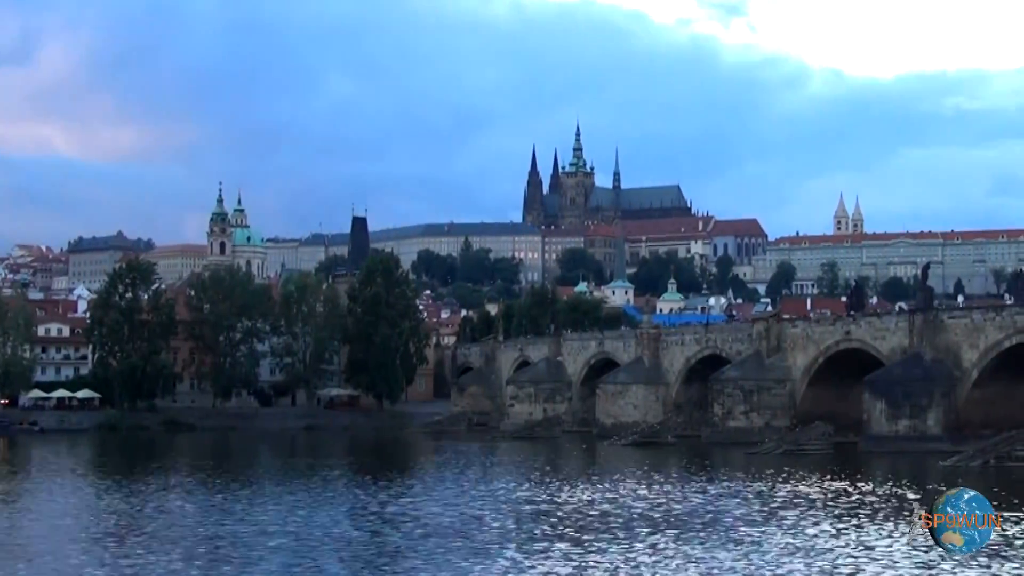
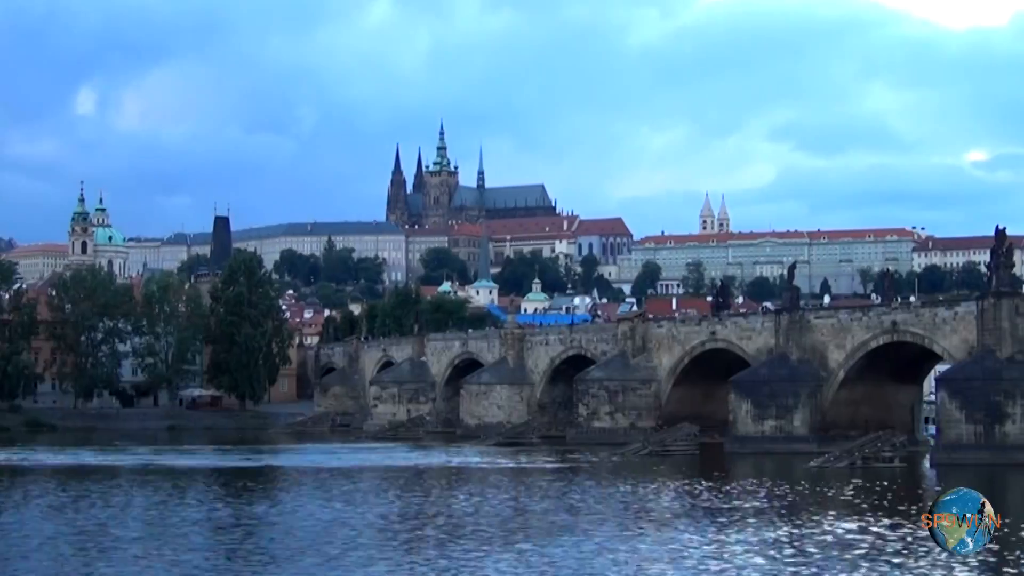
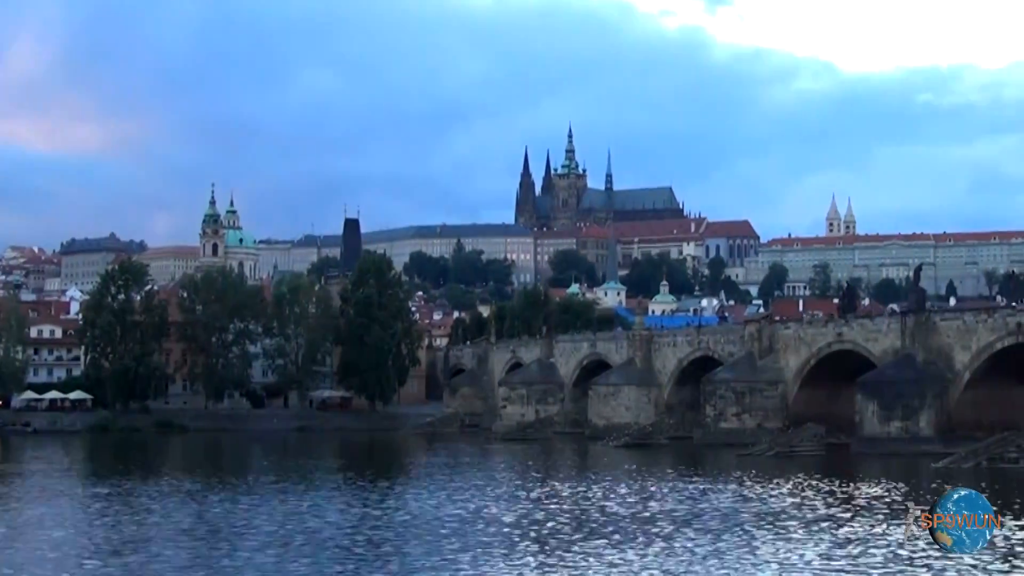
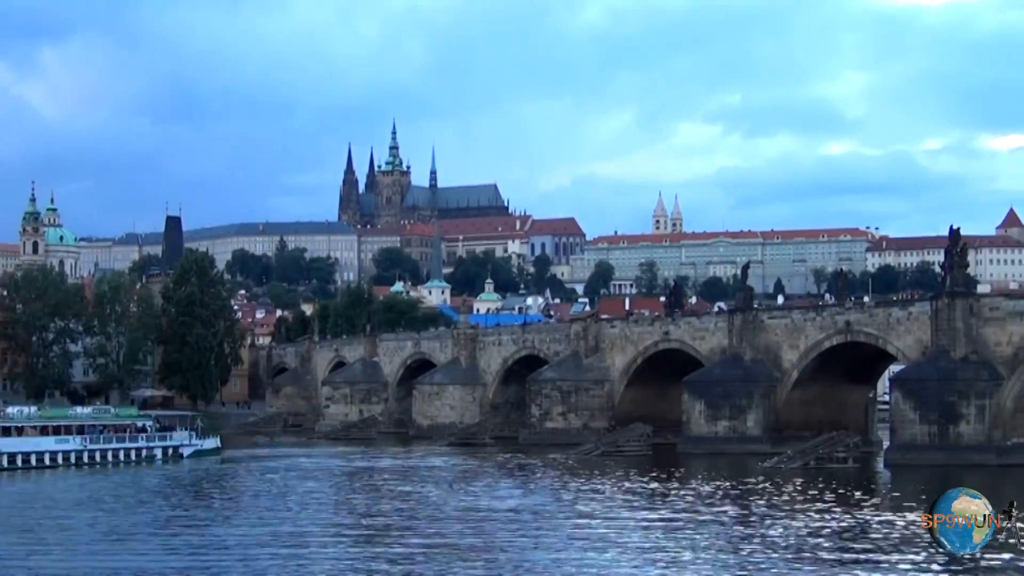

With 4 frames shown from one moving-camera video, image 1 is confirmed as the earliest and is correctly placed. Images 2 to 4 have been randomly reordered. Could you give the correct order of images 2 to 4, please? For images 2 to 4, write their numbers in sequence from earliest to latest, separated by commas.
3, 2, 4
